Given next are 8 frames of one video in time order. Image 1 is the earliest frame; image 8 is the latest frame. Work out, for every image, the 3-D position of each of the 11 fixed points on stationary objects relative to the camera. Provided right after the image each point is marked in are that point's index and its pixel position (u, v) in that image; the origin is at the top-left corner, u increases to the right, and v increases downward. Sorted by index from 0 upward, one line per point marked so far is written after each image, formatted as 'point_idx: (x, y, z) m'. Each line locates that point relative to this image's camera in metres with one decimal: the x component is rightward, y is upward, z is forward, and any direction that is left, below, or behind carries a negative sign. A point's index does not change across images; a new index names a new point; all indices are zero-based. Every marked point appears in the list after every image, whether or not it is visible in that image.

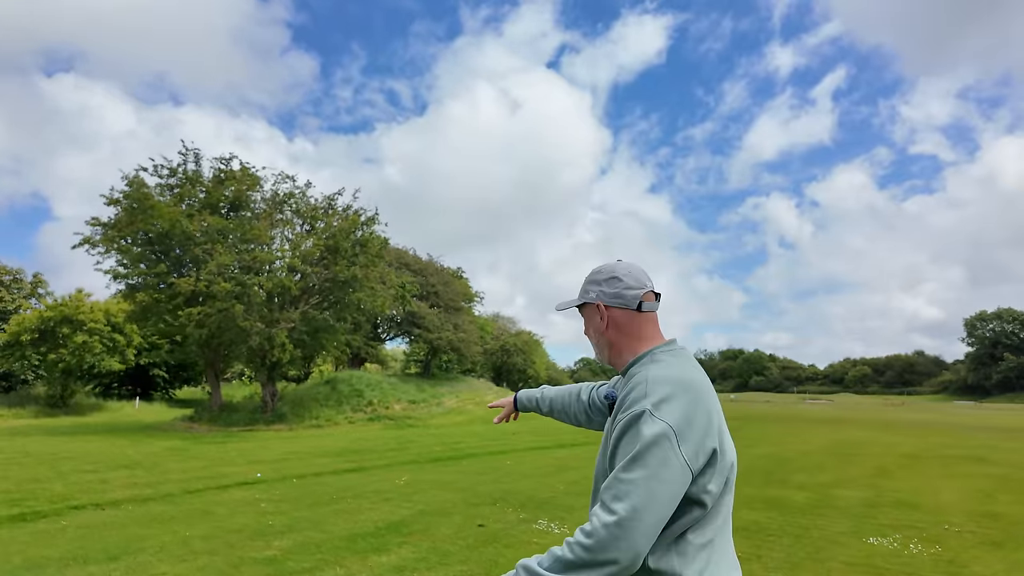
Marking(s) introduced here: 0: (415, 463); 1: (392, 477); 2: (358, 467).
0: (-2.1, -4.0, +14.5) m
1: (-2.2, -3.6, +12.3) m
2: (-3.2, -3.9, +13.9) m
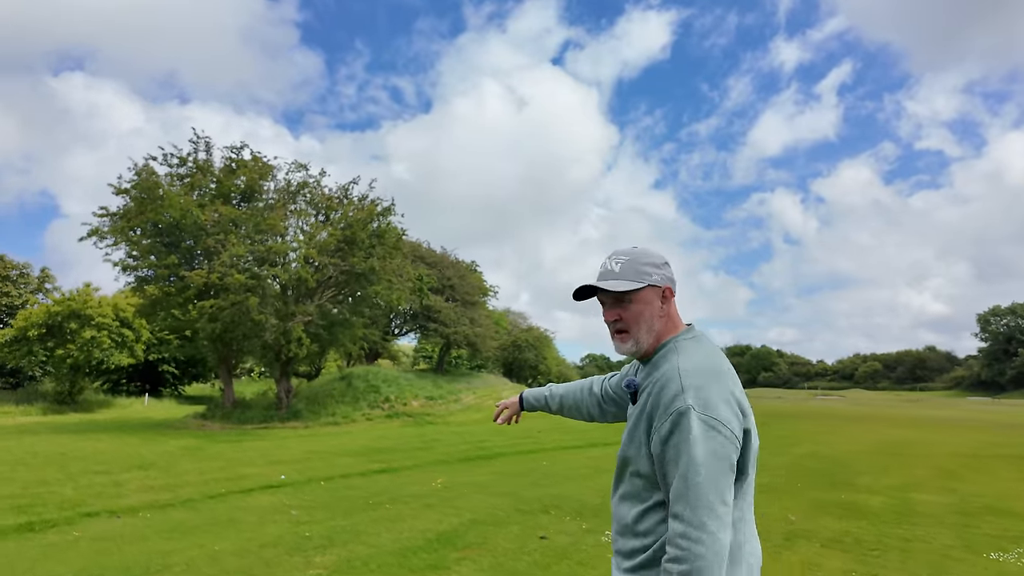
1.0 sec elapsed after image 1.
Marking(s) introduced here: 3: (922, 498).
0: (-1.3, -3.7, +13.7) m
1: (-1.4, -3.4, +11.5) m
2: (-2.4, -3.6, +13.1) m
3: (+6.2, -3.2, +9.8) m
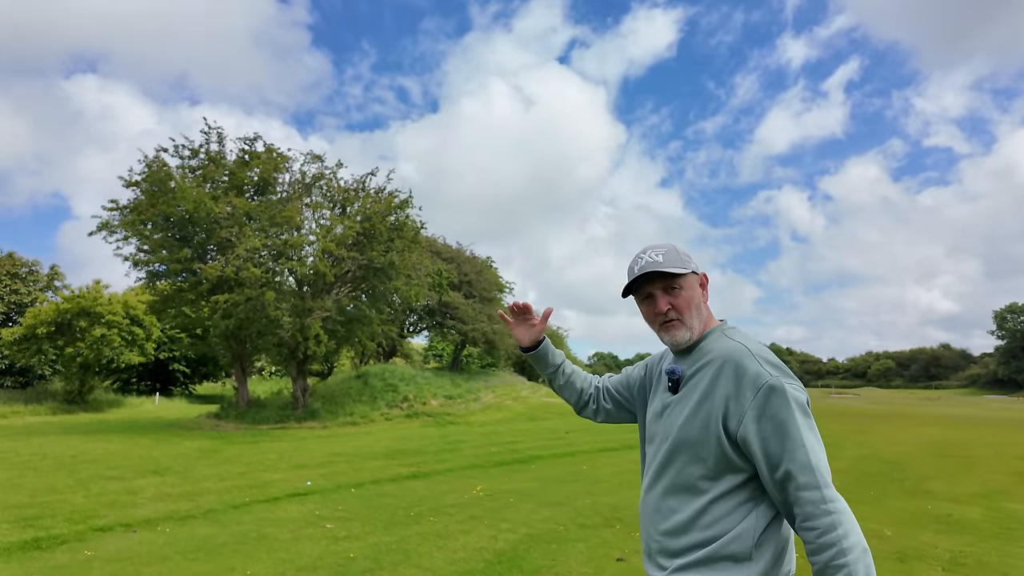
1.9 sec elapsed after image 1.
0: (-0.6, -3.6, +12.8) m
1: (-0.7, -3.2, +10.6) m
2: (-1.7, -3.5, +12.2) m
3: (+6.9, -3.0, +8.8) m
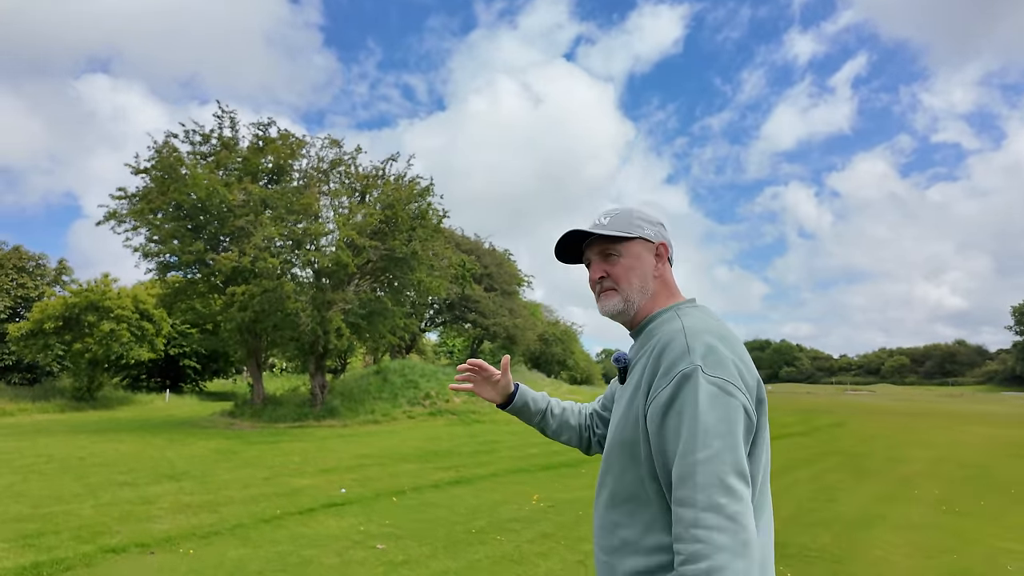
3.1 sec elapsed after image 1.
0: (+0.3, -3.3, +11.7) m
1: (+0.1, -3.0, +9.5) m
2: (-0.9, -3.2, +11.1) m
3: (+7.7, -2.8, +7.6) m
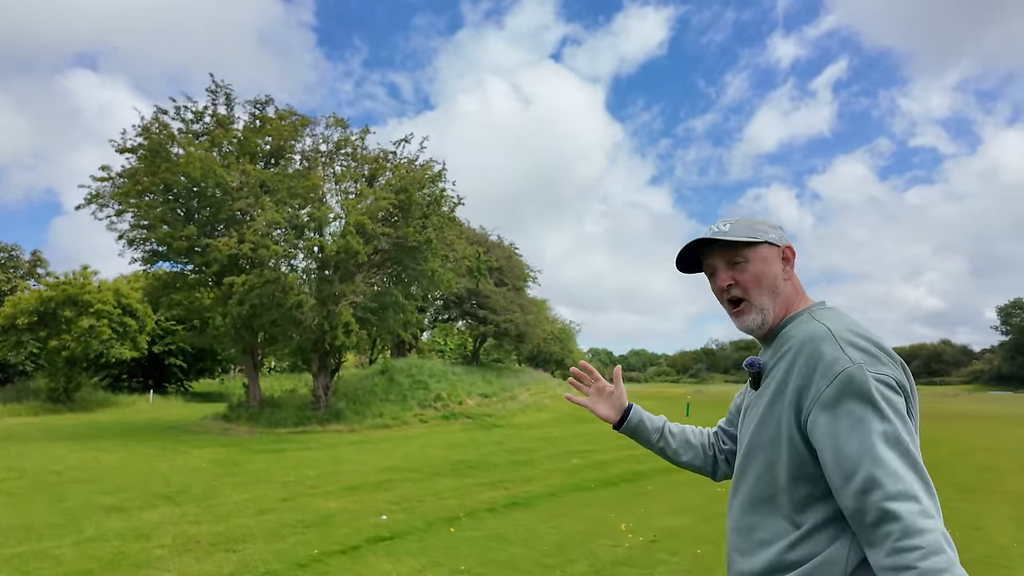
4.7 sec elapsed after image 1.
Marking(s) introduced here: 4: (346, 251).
0: (+1.2, -3.1, +10.0) m
1: (+1.1, -2.8, +7.8) m
2: (0.0, -3.0, +9.4) m
3: (+8.7, -2.6, +6.1) m
4: (-4.8, +1.1, +18.6) m
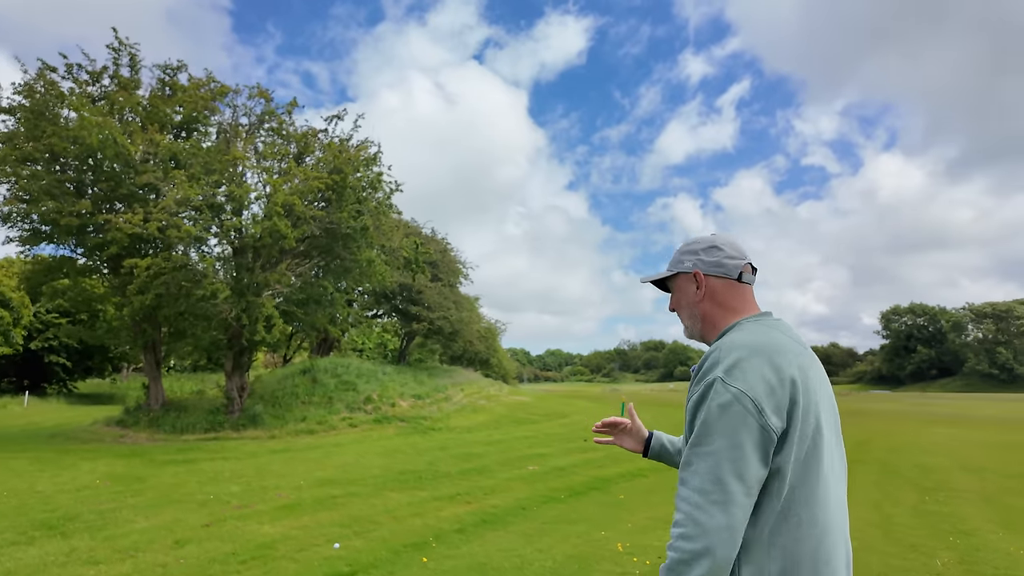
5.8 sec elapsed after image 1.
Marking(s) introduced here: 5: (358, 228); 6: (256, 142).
0: (+0.7, -3.0, +9.0) m
1: (+0.9, -2.6, +6.8) m
2: (-0.4, -2.8, +8.2) m
3: (+8.6, -2.6, +6.1) m
4: (-6.3, +1.3, +16.7) m
5: (-4.4, +1.7, +18.1) m
6: (-7.3, +4.1, +18.3) m
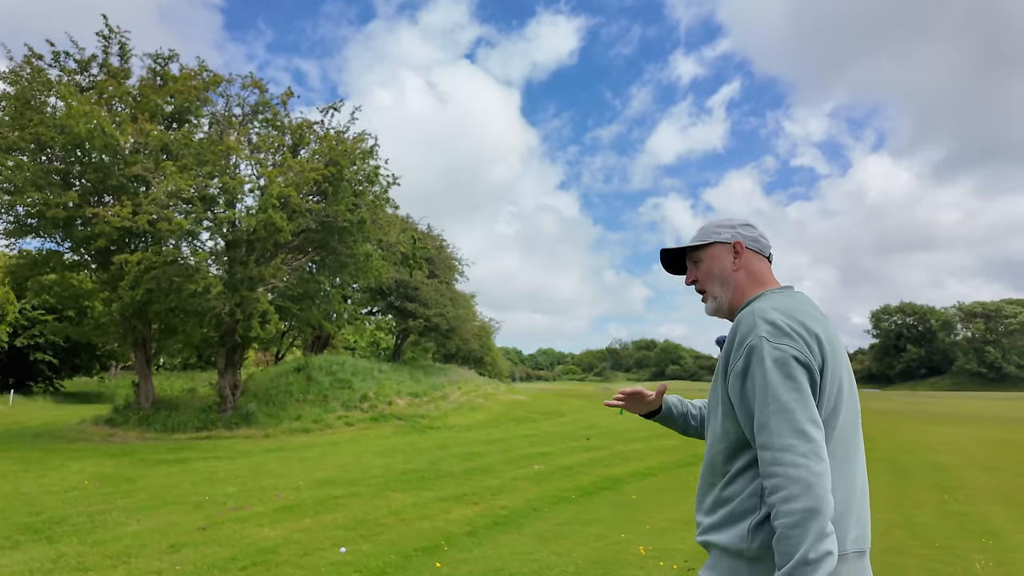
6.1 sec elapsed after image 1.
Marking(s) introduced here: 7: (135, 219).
0: (+0.8, -2.8, +8.6) m
1: (+1.0, -2.5, +6.4) m
2: (-0.2, -2.7, +7.8) m
3: (+8.8, -2.5, +5.8) m
4: (-6.3, +1.5, +16.3) m
5: (-4.4, +1.8, +17.7) m
6: (-7.3, +4.2, +17.9) m
7: (-9.1, +1.6, +15.5) m
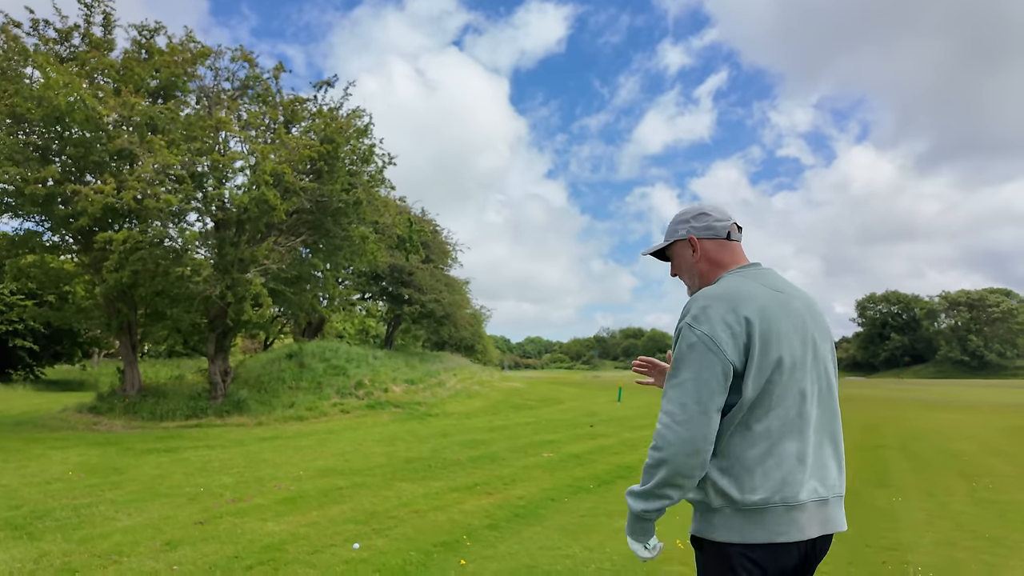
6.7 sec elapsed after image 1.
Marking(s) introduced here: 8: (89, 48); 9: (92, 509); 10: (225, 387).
0: (+1.0, -2.6, +8.2) m
1: (+1.3, -2.3, +5.9) m
2: (0.0, -2.4, +7.3) m
3: (+9.1, -2.2, +5.5) m
4: (-6.2, +1.9, +15.6) m
5: (-4.3, +2.2, +17.0) m
6: (-7.3, +4.7, +17.1) m
7: (-9.1, +2.0, +14.8) m
8: (-10.7, +6.0, +16.3) m
9: (-4.5, -2.3, +6.9) m
10: (-8.0, -2.7, +18.0) m
